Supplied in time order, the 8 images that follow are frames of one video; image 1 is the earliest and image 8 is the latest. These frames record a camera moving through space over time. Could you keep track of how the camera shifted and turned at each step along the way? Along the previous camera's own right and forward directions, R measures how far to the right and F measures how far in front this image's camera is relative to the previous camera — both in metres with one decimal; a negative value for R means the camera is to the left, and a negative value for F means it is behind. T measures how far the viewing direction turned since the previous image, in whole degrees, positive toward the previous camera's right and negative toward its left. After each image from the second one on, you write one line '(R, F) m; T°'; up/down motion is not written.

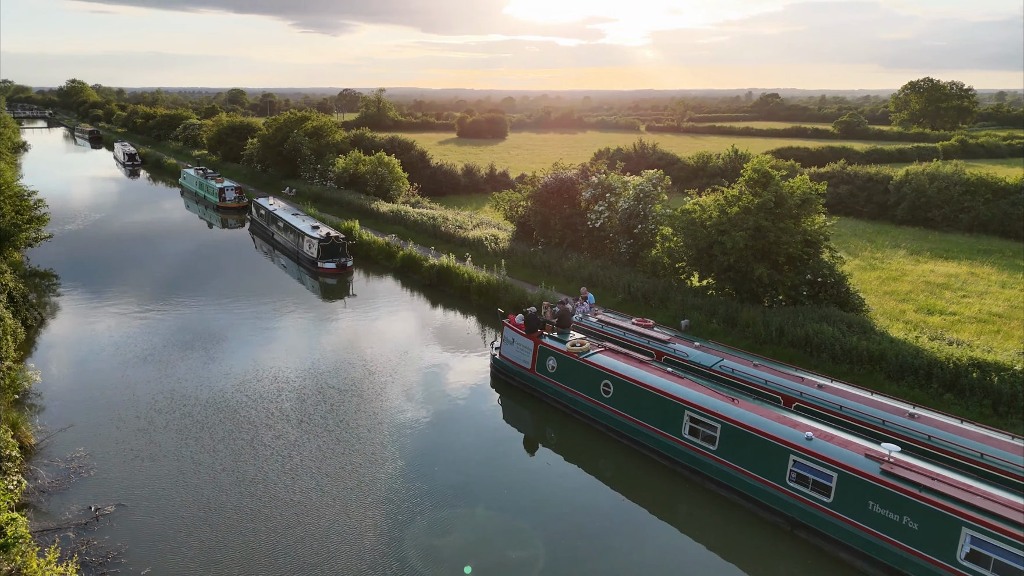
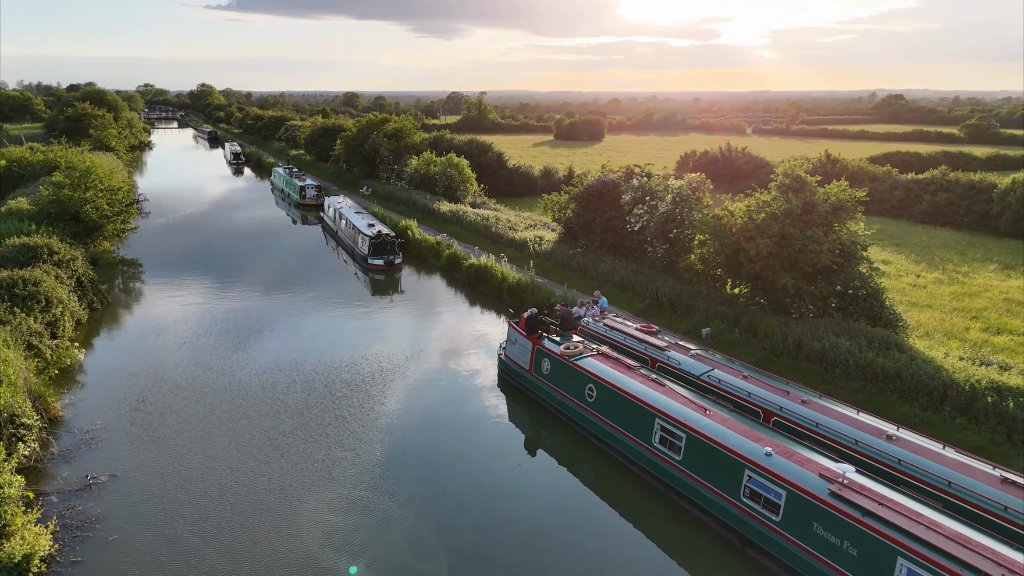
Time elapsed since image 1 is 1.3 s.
(+2.1, 0.0) m; -8°
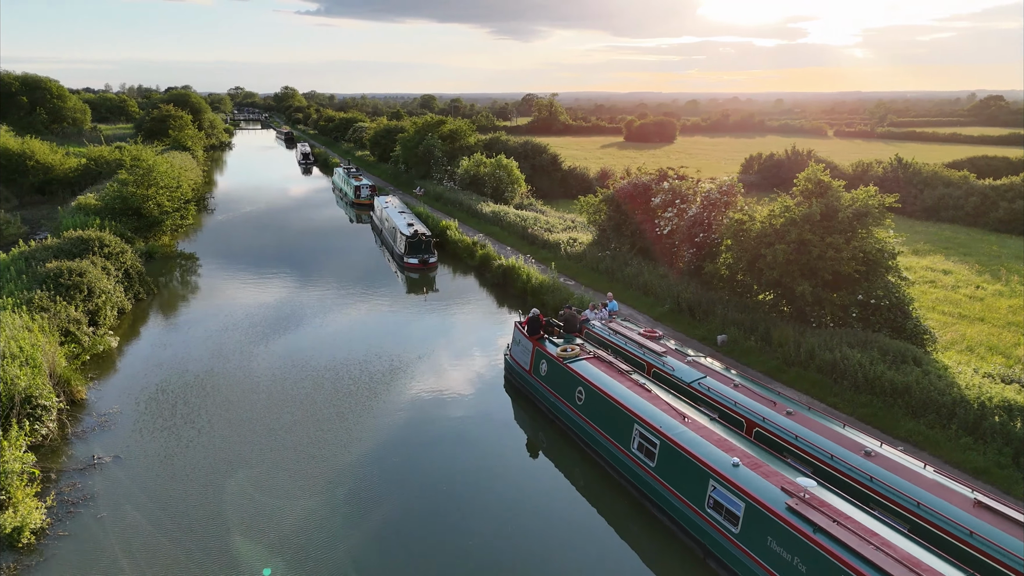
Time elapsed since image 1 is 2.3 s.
(+1.5, 0.0) m; -6°
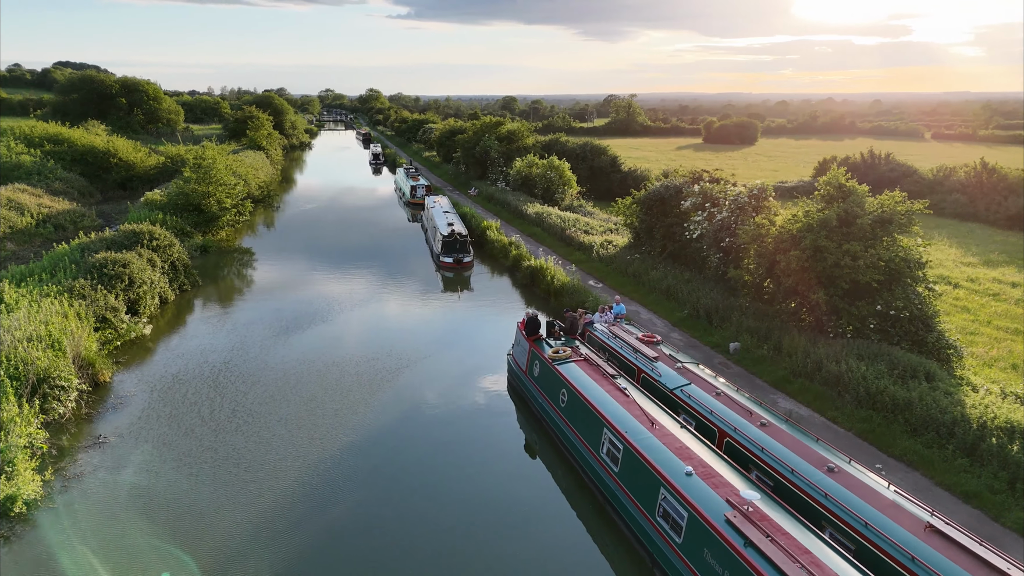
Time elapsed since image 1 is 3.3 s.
(+1.7, 0.0) m; -6°
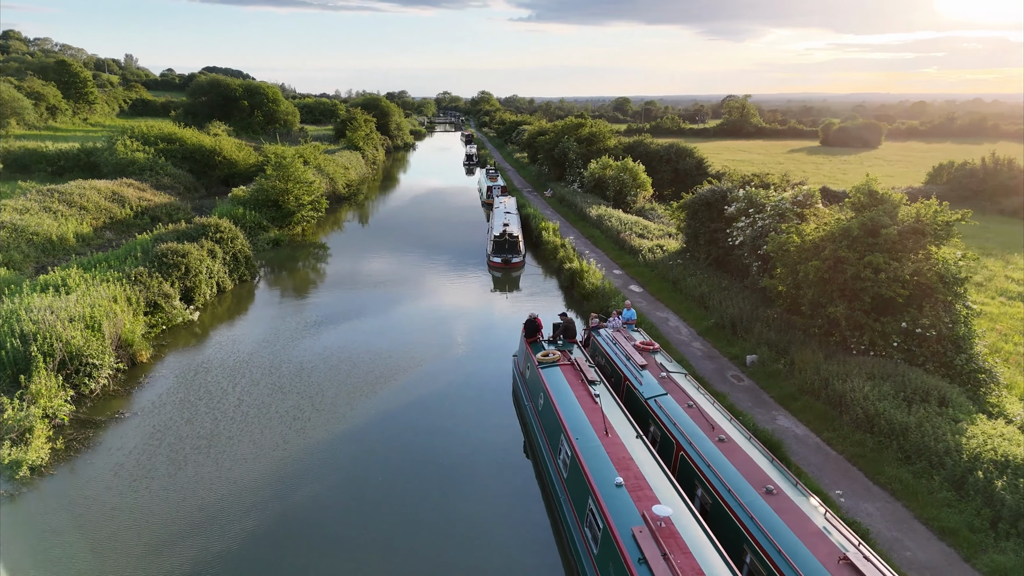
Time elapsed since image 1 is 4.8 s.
(+2.3, +0.1) m; -8°
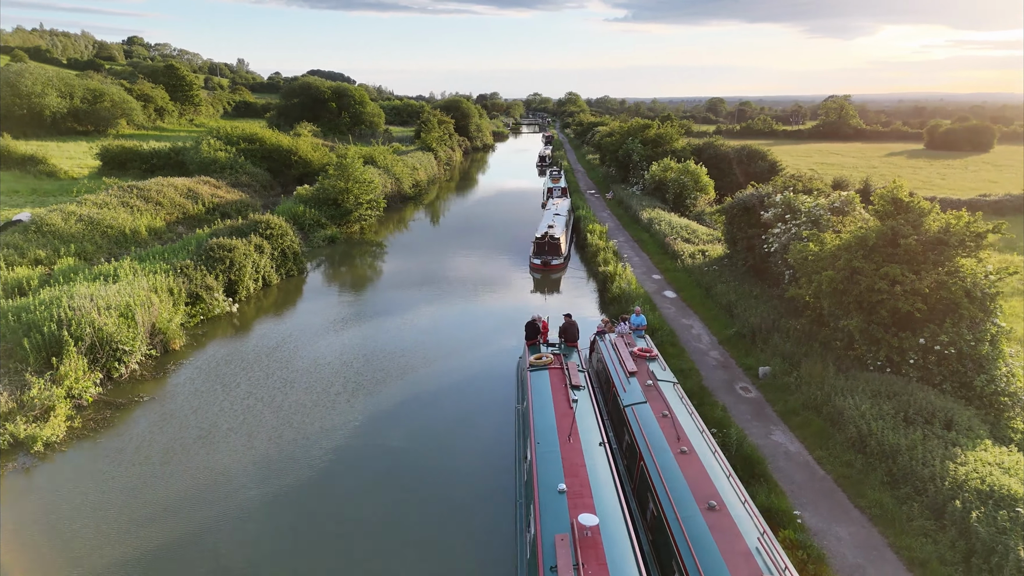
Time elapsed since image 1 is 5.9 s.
(+1.8, +0.1) m; -7°
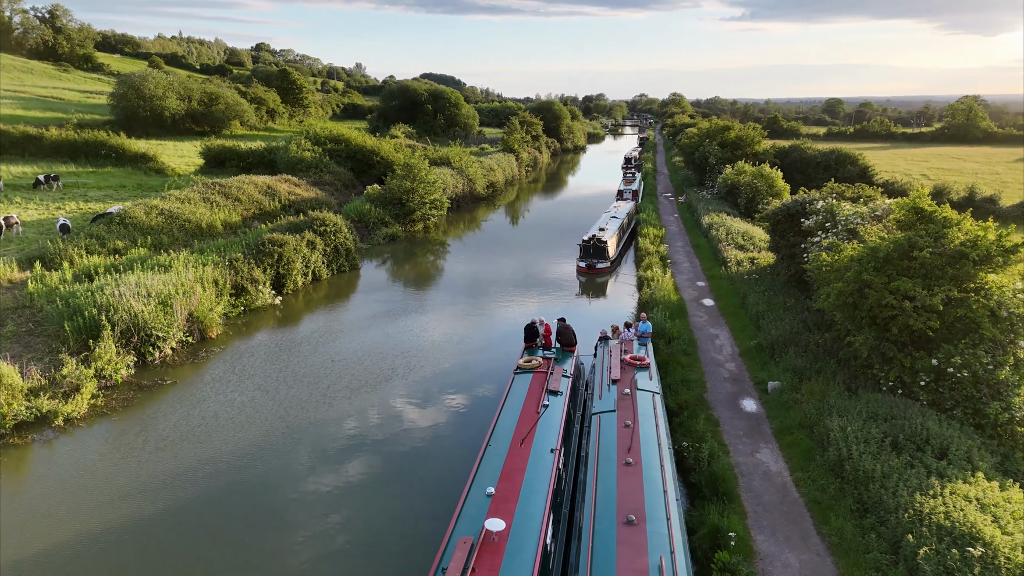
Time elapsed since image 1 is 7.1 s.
(+2.2, +0.1) m; -8°
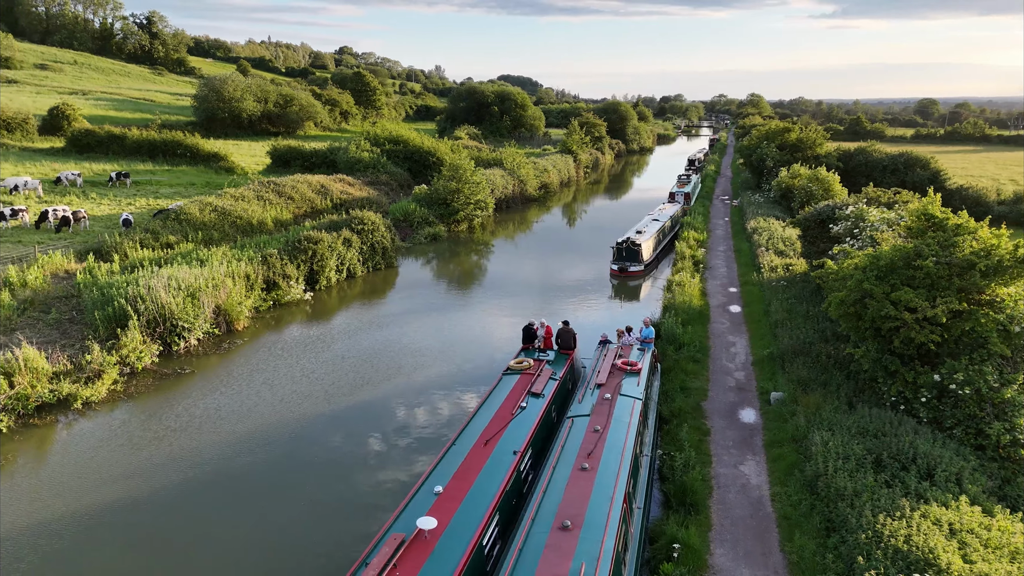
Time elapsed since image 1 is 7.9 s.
(+1.6, 0.0) m; -6°
